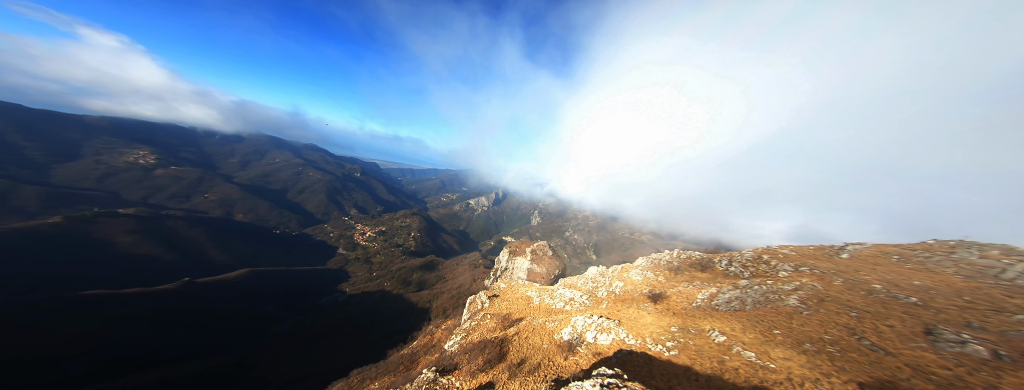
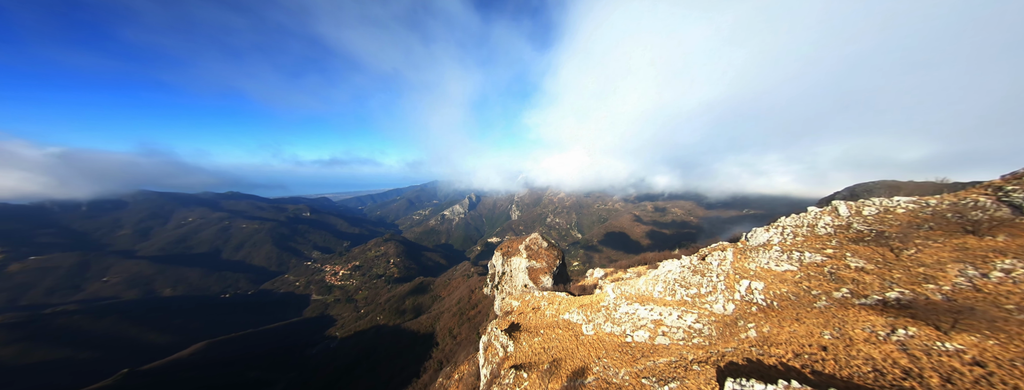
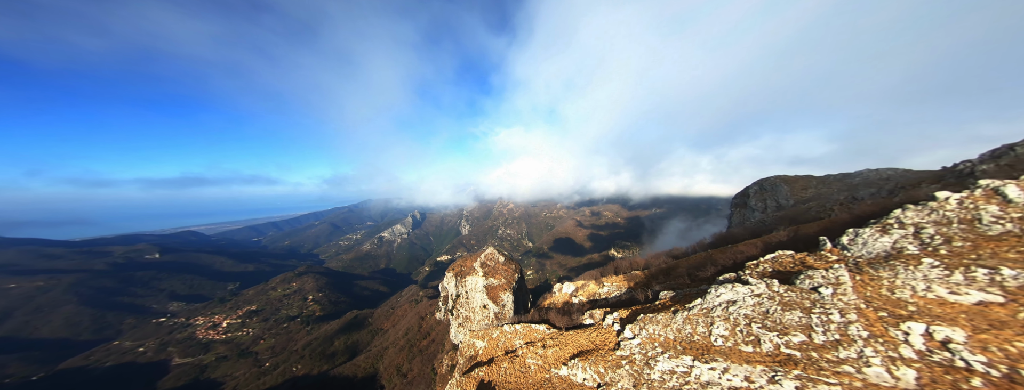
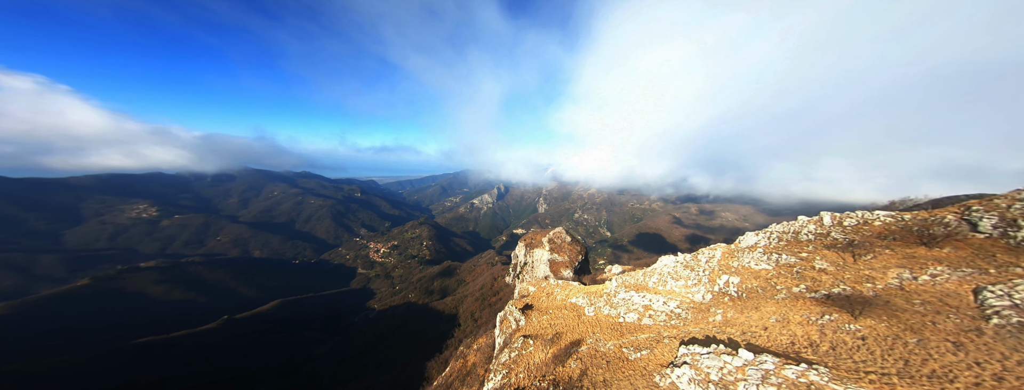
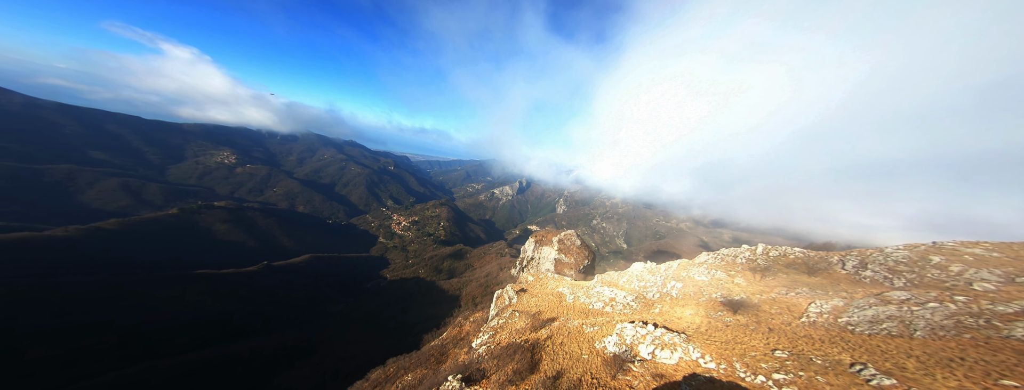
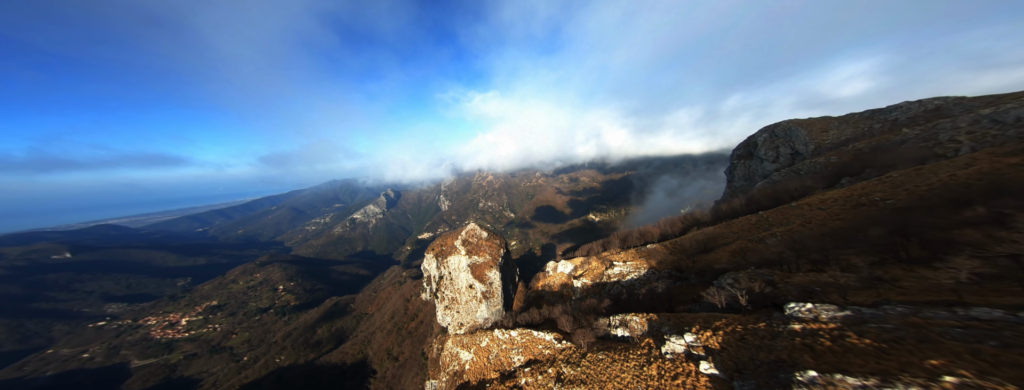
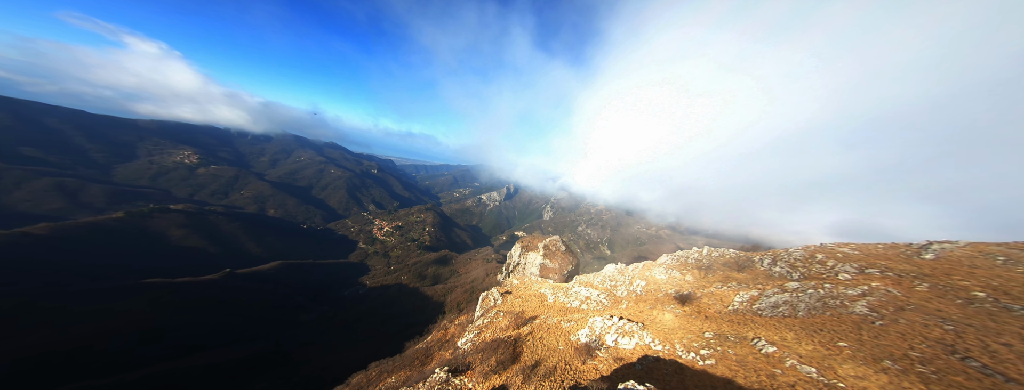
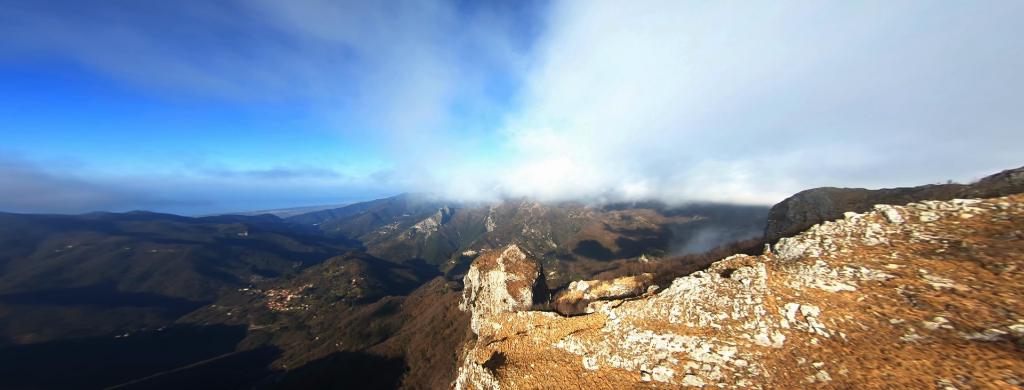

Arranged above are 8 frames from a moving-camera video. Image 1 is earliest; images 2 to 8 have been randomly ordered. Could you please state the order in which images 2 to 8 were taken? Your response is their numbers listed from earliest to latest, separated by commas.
7, 5, 4, 2, 8, 3, 6
